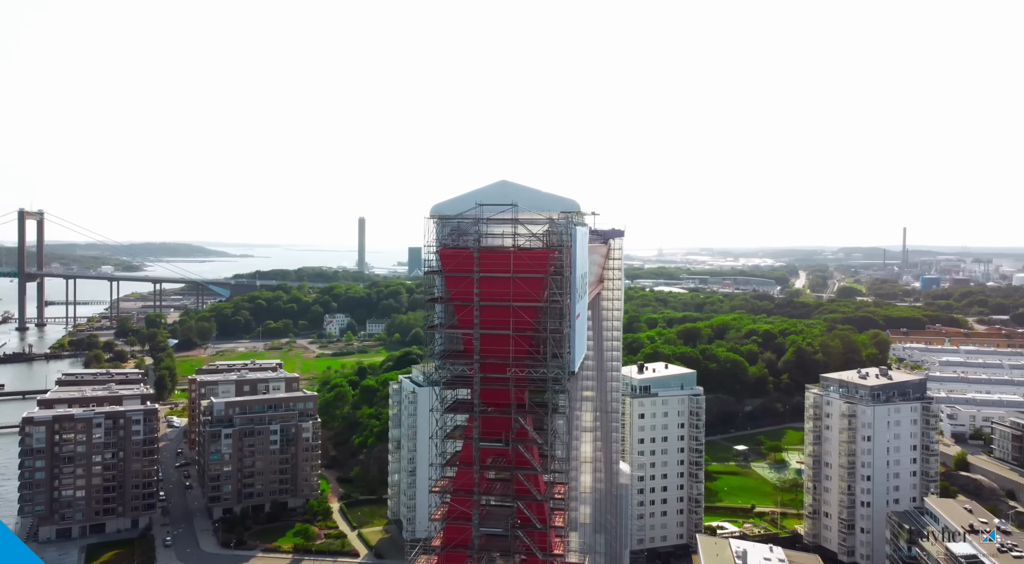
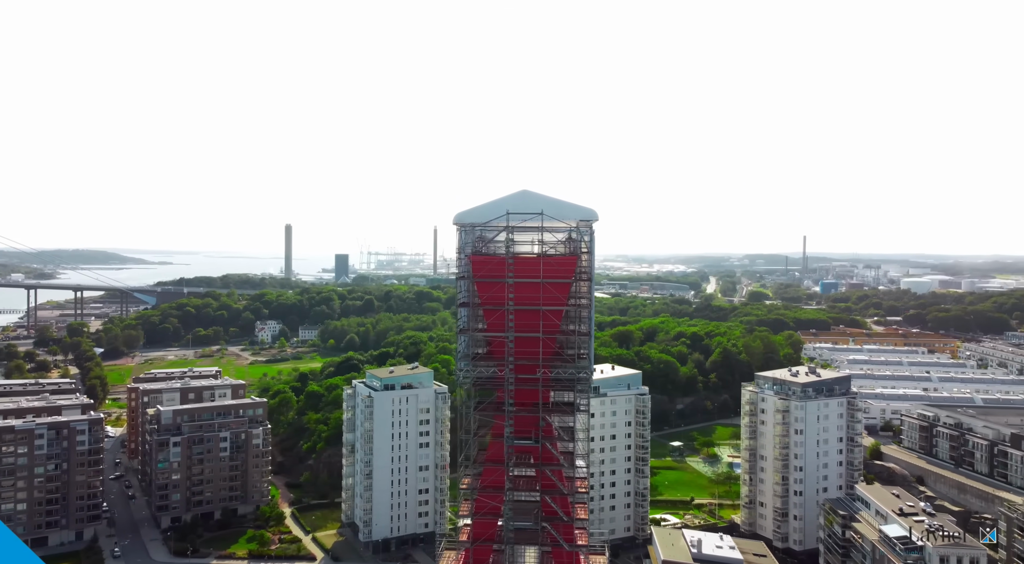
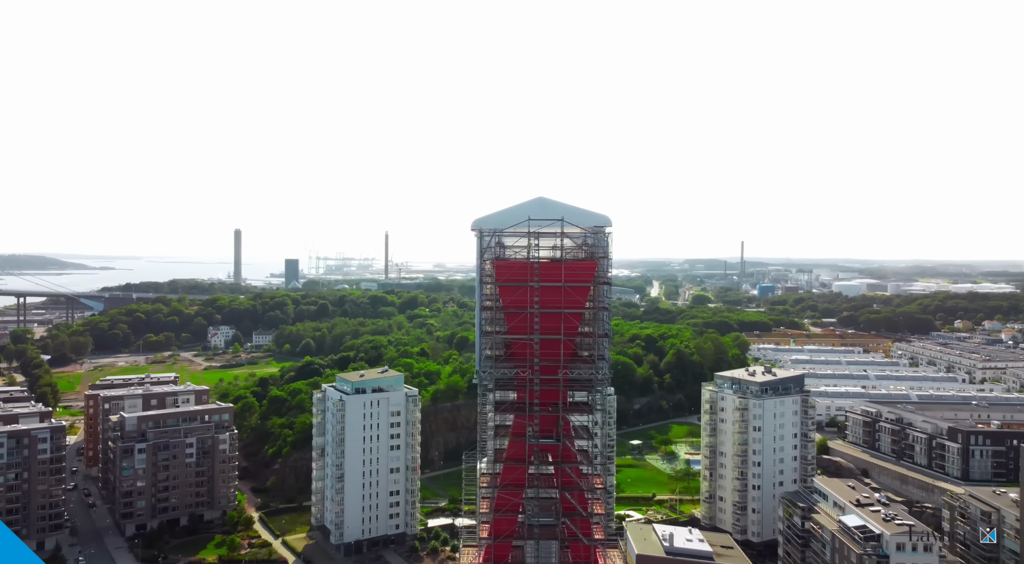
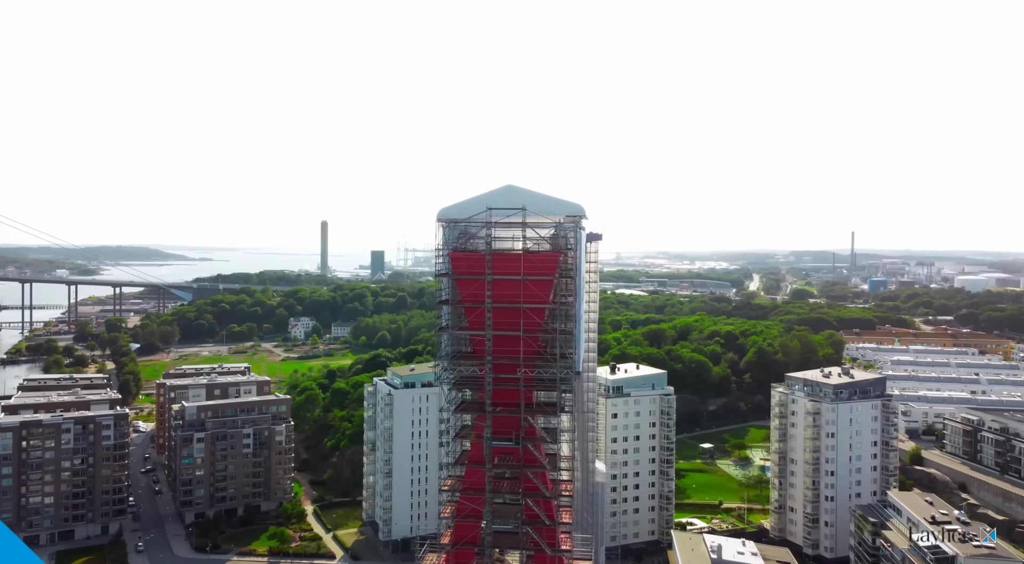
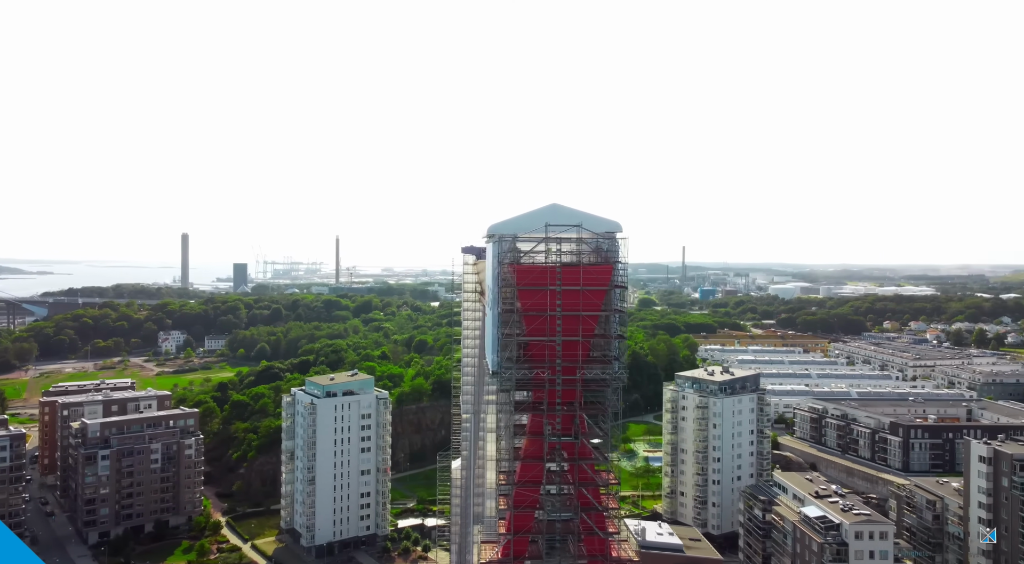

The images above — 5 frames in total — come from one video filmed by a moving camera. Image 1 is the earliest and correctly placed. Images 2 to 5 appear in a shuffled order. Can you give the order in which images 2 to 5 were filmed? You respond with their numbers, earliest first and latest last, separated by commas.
4, 2, 3, 5
